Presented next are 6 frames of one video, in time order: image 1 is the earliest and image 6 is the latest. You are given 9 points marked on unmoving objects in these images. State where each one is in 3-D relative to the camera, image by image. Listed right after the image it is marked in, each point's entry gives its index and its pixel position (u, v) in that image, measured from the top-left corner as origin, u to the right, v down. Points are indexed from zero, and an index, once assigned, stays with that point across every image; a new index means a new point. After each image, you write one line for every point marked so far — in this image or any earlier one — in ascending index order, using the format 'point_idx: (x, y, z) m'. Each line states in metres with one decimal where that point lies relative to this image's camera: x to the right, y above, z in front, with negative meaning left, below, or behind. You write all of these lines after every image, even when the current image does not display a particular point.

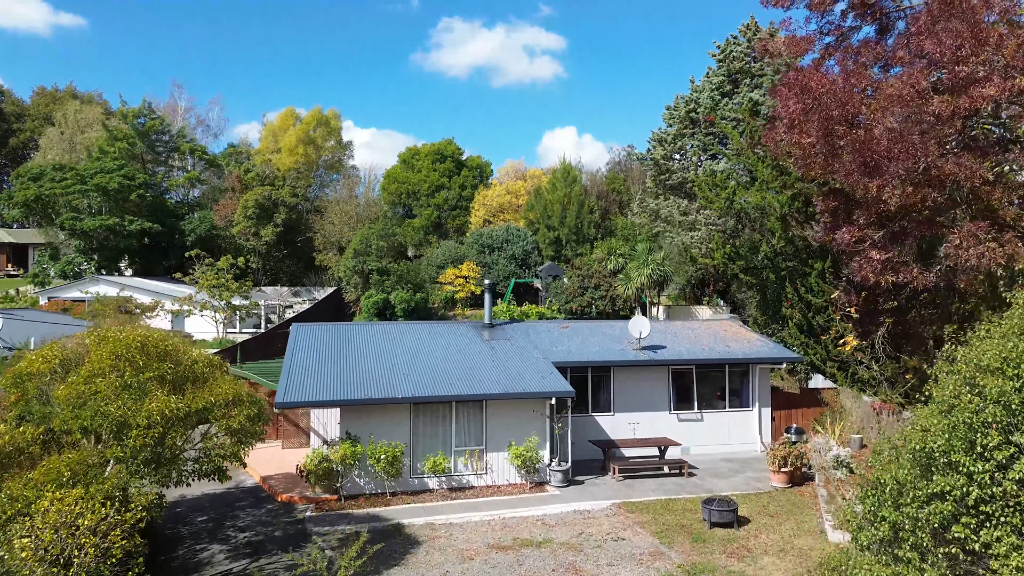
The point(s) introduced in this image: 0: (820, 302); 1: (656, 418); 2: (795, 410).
0: (+6.5, -0.3, +16.7) m
1: (+2.8, -2.5, +15.5) m
2: (+5.8, -2.5, +16.2) m
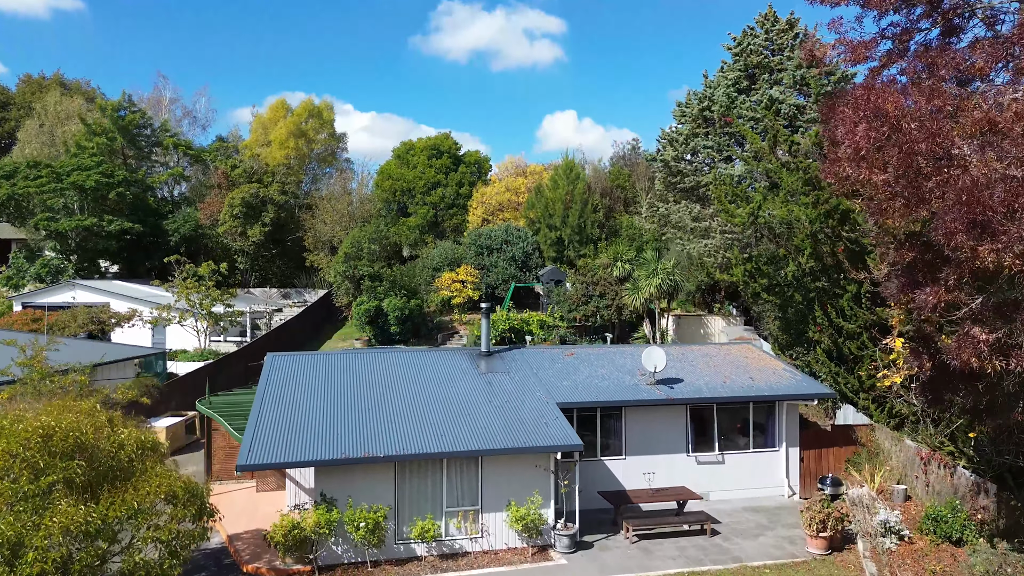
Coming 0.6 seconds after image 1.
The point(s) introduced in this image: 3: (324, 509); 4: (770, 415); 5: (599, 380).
0: (+6.5, -0.8, +15.1) m
1: (+2.8, -3.0, +13.9) m
2: (+5.8, -3.0, +14.6) m
3: (-2.5, -2.9, +10.6) m
4: (+4.7, -2.3, +14.4) m
5: (+1.5, -1.6, +14.2) m
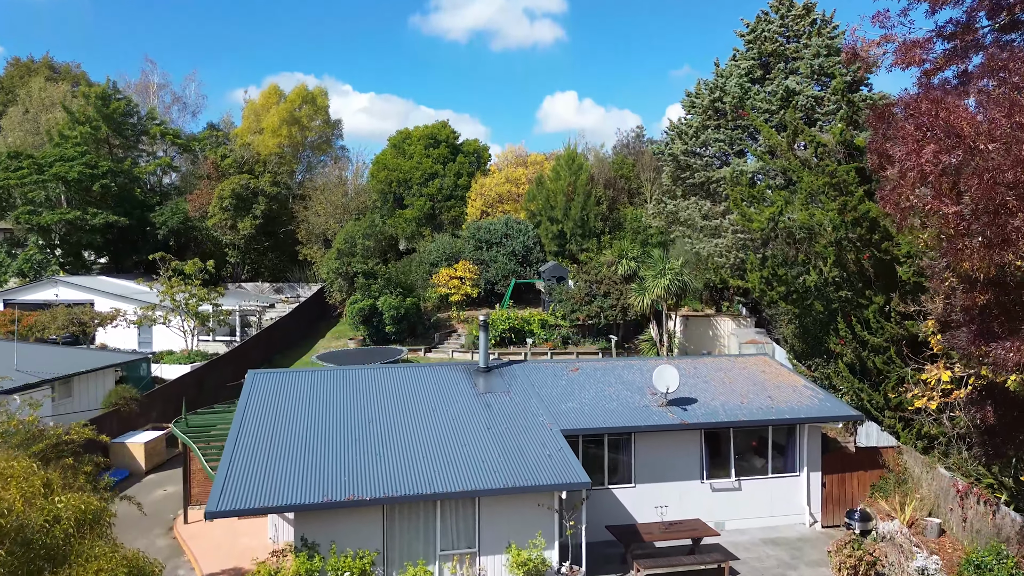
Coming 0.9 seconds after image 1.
0: (+6.5, -1.0, +14.0) m
1: (+2.8, -3.2, +12.8) m
2: (+5.8, -3.2, +13.6) m
3: (-2.5, -3.2, +9.6) m
4: (+4.7, -2.5, +13.3) m
5: (+1.5, -1.9, +13.1) m
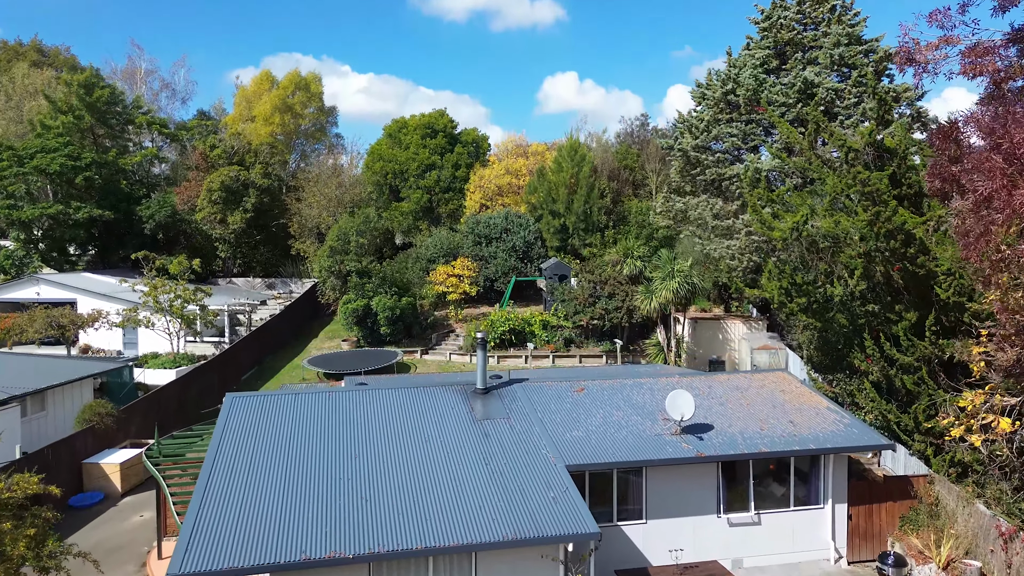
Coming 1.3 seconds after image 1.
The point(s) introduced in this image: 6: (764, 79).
0: (+6.5, -1.2, +12.9) m
1: (+2.8, -3.5, +11.8) m
2: (+5.8, -3.4, +12.6) m
3: (-2.5, -3.6, +8.6) m
4: (+4.7, -2.8, +12.3) m
5: (+1.5, -2.1, +12.1) m
6: (+6.1, +5.1, +19.3) m
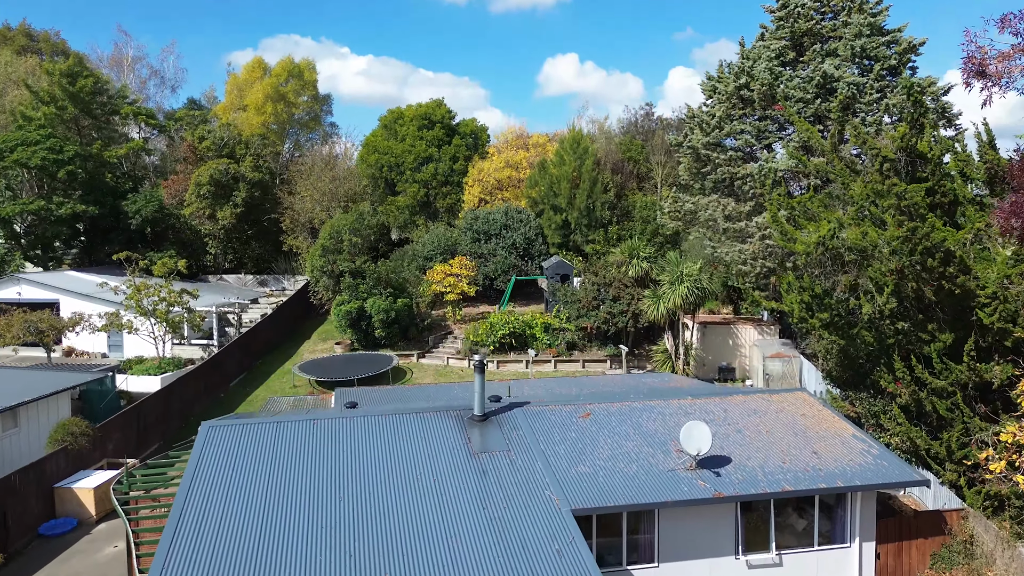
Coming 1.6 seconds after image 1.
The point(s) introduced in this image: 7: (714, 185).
0: (+6.5, -1.5, +11.9) m
1: (+2.8, -3.8, +10.9) m
2: (+5.8, -3.7, +11.6) m
3: (-2.5, -4.0, +7.6) m
4: (+4.7, -3.1, +11.3) m
5: (+1.5, -2.4, +11.1) m
6: (+6.1, +4.9, +18.1) m
7: (+5.0, +2.6, +19.8) m
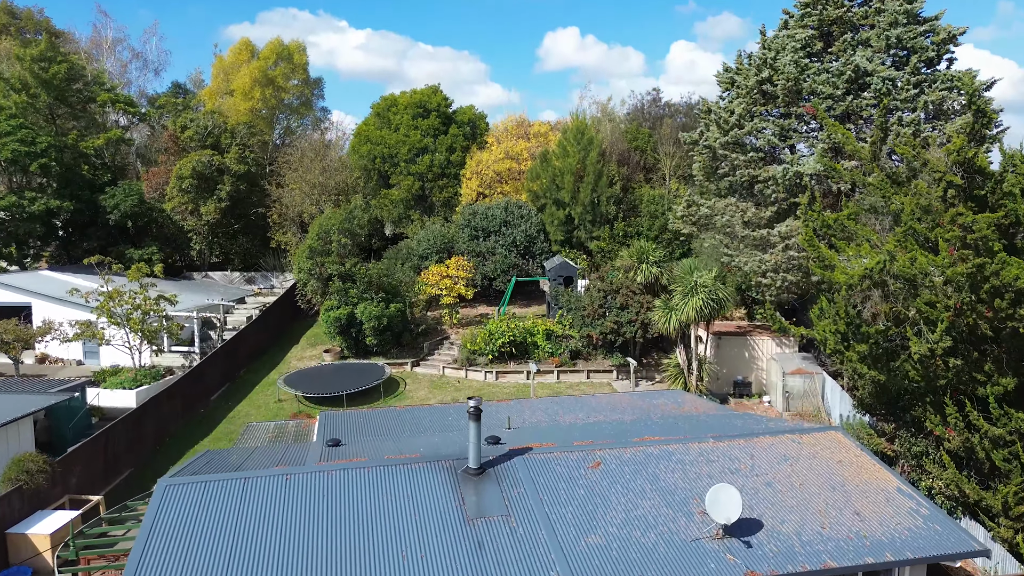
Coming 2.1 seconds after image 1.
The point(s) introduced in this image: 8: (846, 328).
0: (+6.5, -2.0, +10.5) m
1: (+2.8, -4.3, +9.5) m
2: (+5.8, -4.2, +10.2) m
3: (-2.5, -4.6, +6.3) m
4: (+4.7, -3.6, +9.9) m
5: (+1.5, -2.9, +9.7) m
6: (+6.1, +4.6, +16.5) m
7: (+5.0, +2.3, +18.2) m
8: (+5.1, -0.6, +12.2) m
